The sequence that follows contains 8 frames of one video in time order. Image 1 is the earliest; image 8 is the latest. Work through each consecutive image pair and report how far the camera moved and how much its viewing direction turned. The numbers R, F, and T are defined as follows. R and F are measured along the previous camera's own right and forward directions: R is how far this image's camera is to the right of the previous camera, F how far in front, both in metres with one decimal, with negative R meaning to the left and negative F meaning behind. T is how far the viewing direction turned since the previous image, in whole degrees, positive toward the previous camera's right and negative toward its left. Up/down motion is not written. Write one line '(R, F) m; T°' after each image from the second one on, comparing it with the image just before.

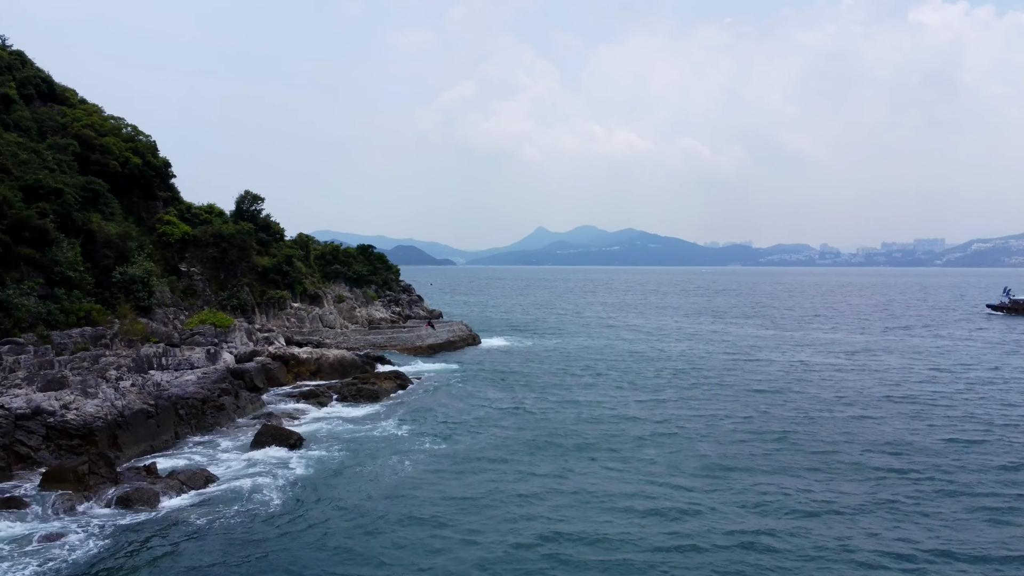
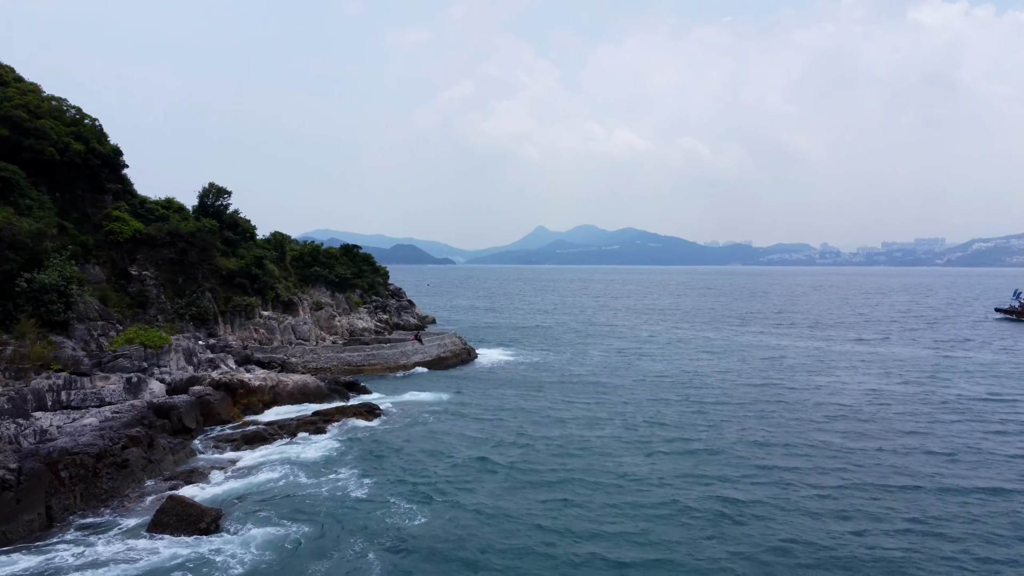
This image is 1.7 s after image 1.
(-0.1, +7.4) m; 0°
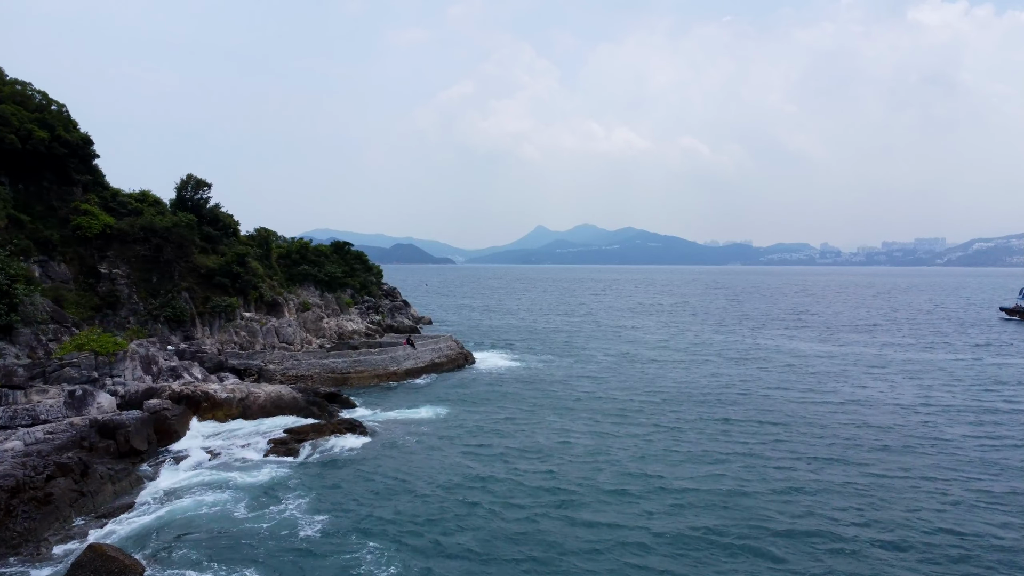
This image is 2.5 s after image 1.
(0.0, +3.7) m; 0°
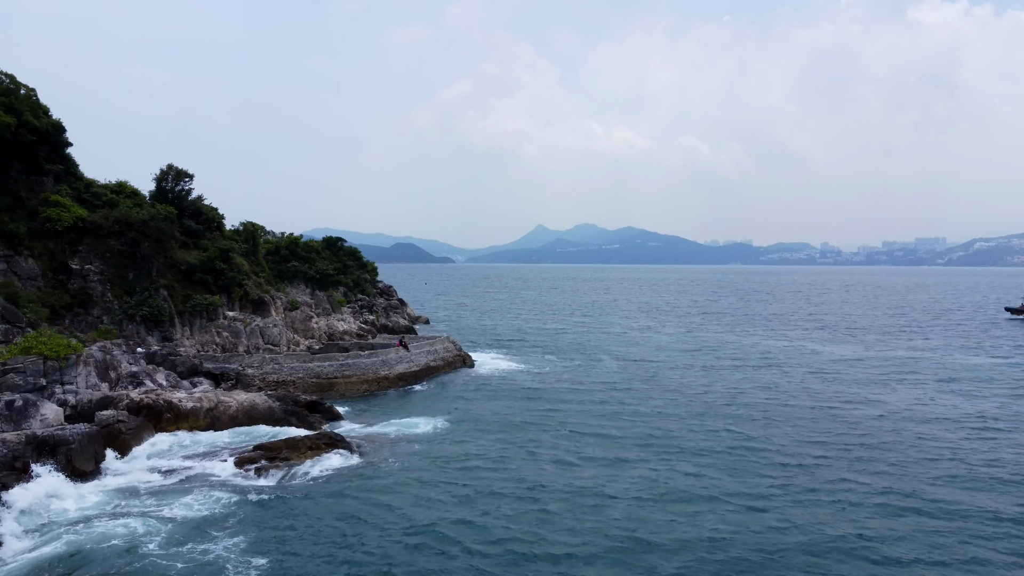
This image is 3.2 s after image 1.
(-0.1, +3.1) m; 0°
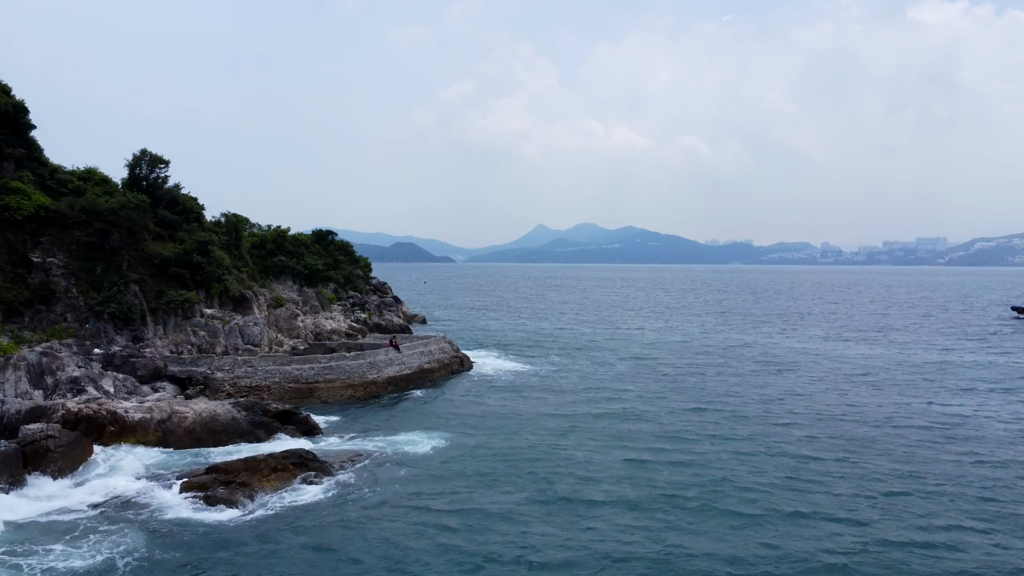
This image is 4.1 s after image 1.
(-0.1, +3.6) m; 0°
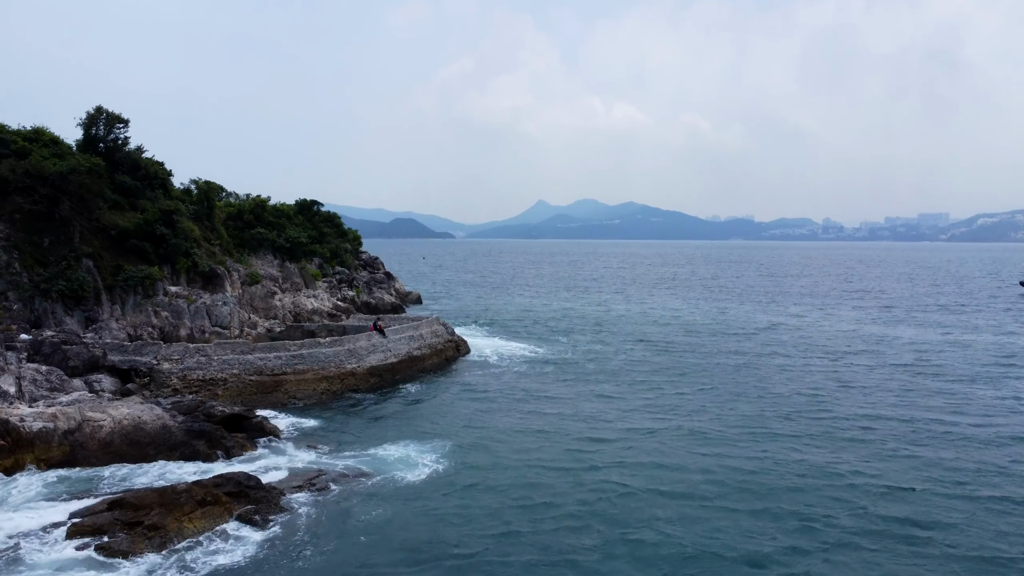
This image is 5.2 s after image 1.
(-0.1, +4.7) m; 0°
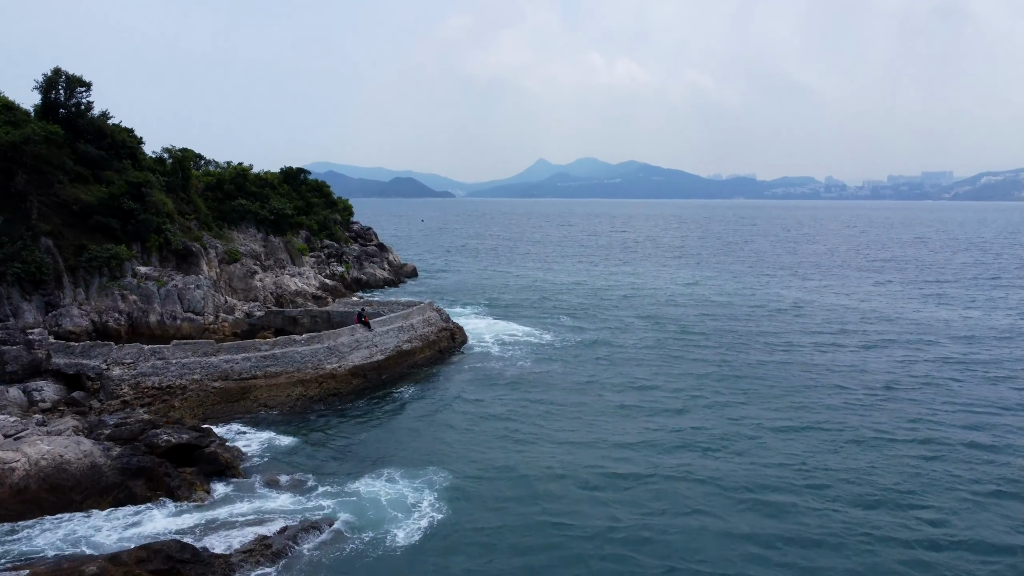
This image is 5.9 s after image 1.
(0.0, +3.2) m; 0°
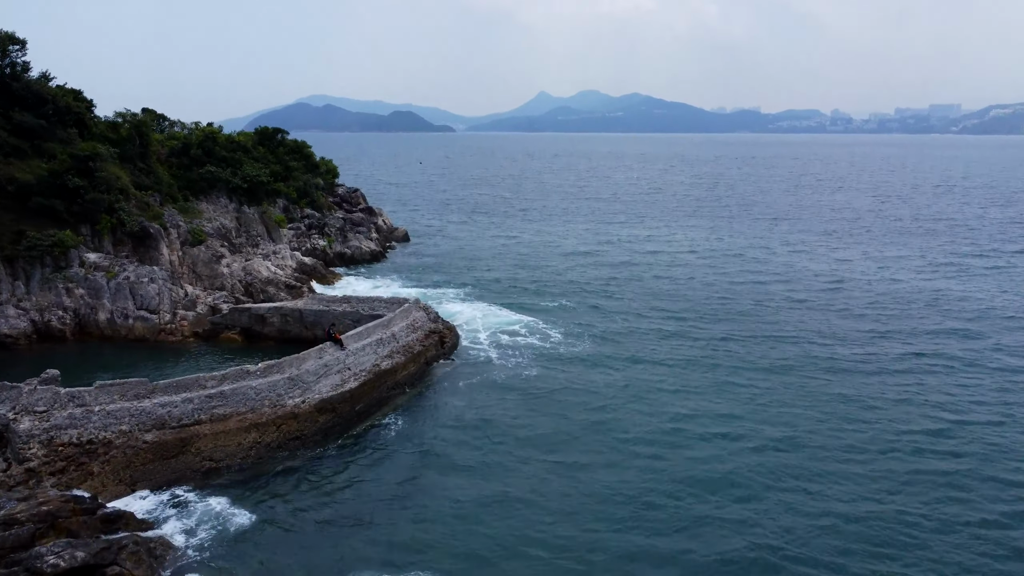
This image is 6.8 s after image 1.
(+0.1, +4.0) m; 0°
